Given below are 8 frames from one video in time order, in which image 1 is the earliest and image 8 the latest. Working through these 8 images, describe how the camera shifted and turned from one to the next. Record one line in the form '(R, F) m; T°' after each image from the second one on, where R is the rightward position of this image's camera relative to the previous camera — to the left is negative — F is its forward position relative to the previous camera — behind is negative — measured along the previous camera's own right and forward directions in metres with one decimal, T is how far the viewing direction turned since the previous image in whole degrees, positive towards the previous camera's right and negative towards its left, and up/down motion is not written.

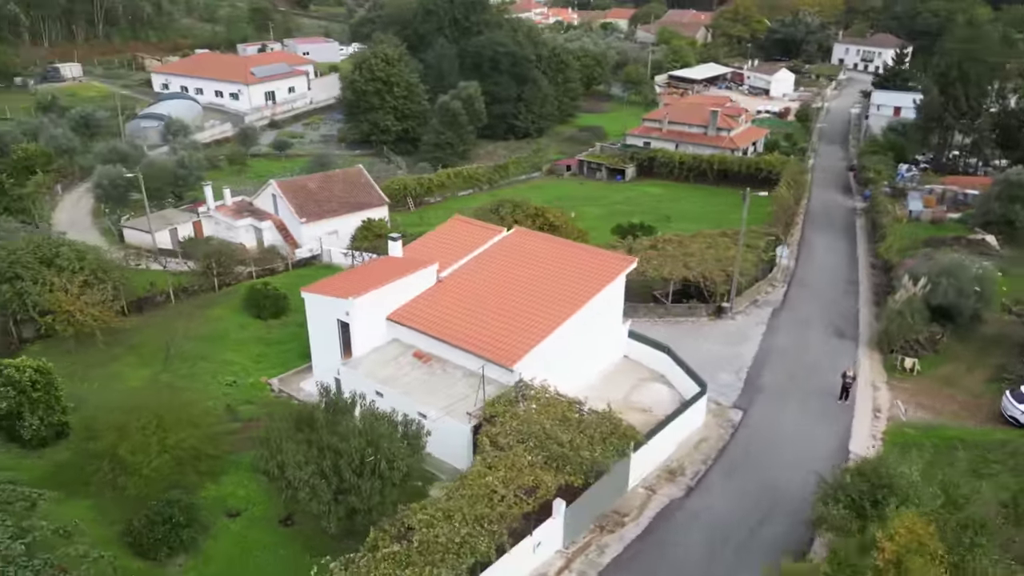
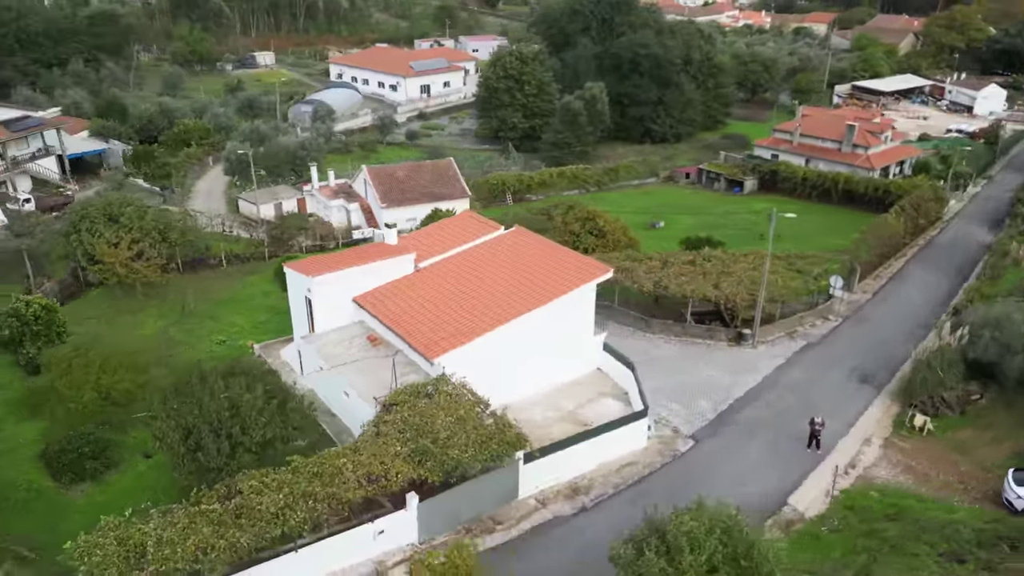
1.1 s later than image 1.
(+7.3, +0.9) m; -14°
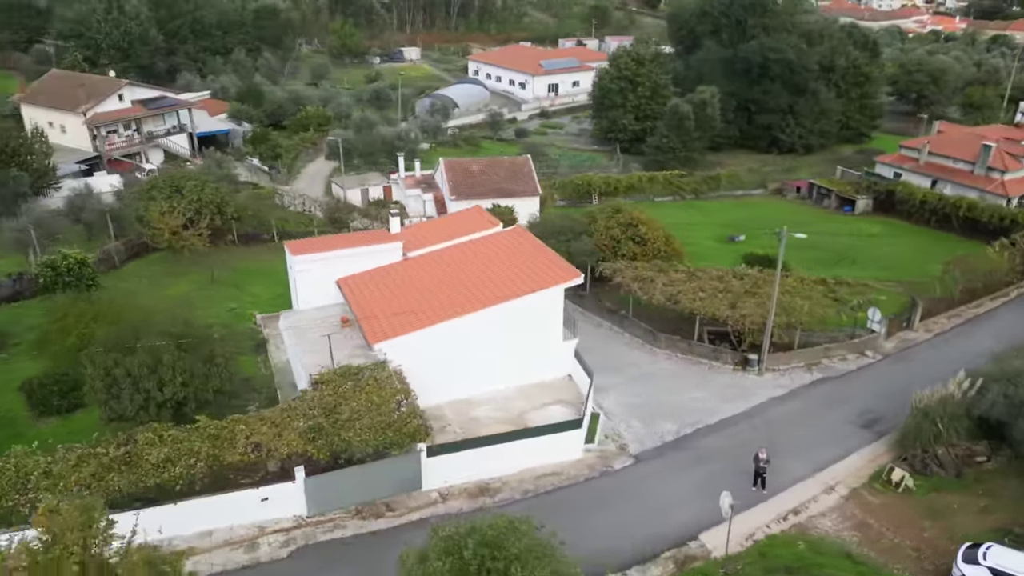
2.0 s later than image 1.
(+6.3, +0.7) m; -12°
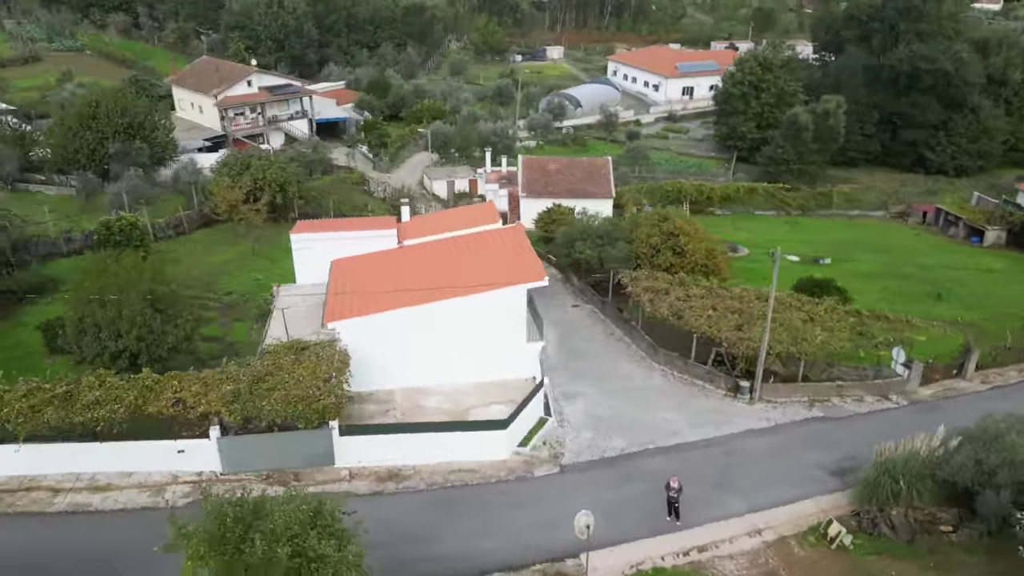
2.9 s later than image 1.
(+6.5, +0.7) m; -12°
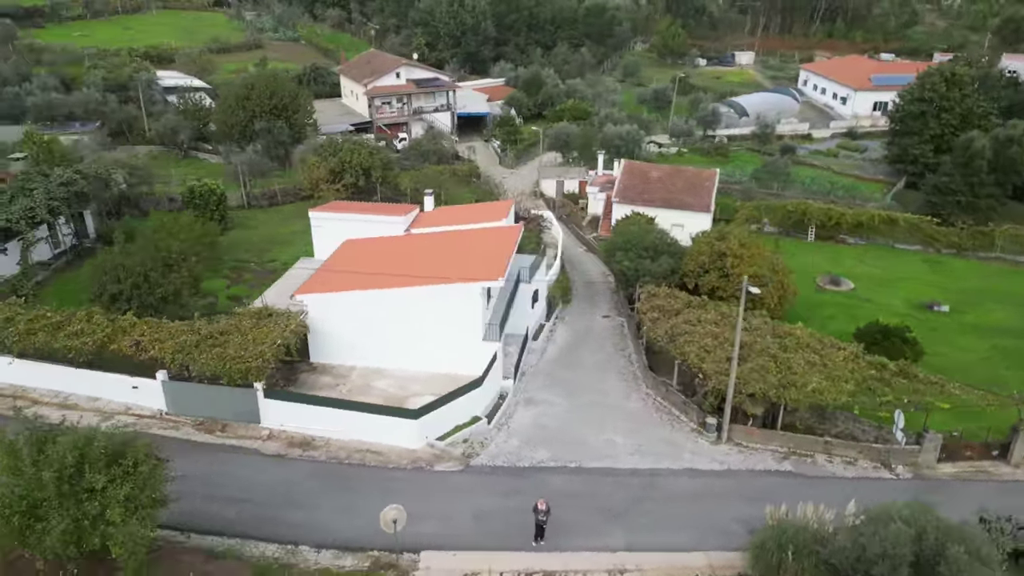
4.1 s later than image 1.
(+8.1, +1.2) m; -16°
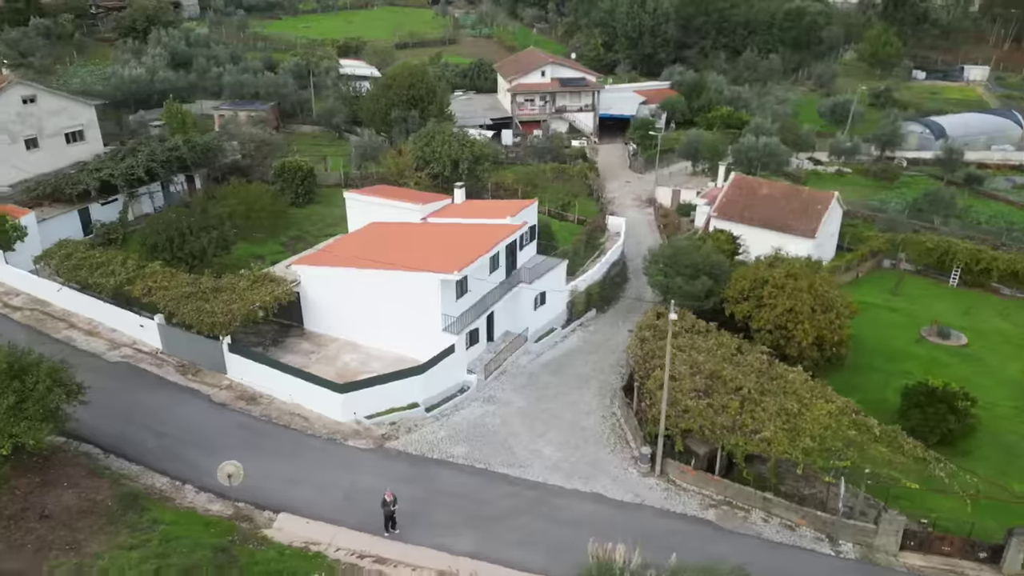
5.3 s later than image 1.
(+8.4, +1.3) m; -16°
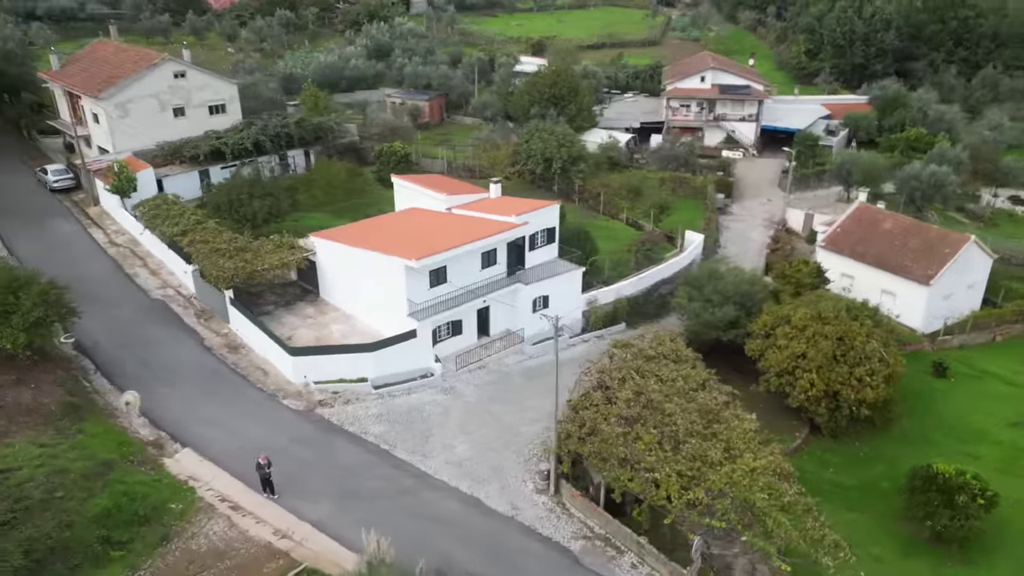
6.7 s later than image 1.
(+9.1, +1.5) m; -18°
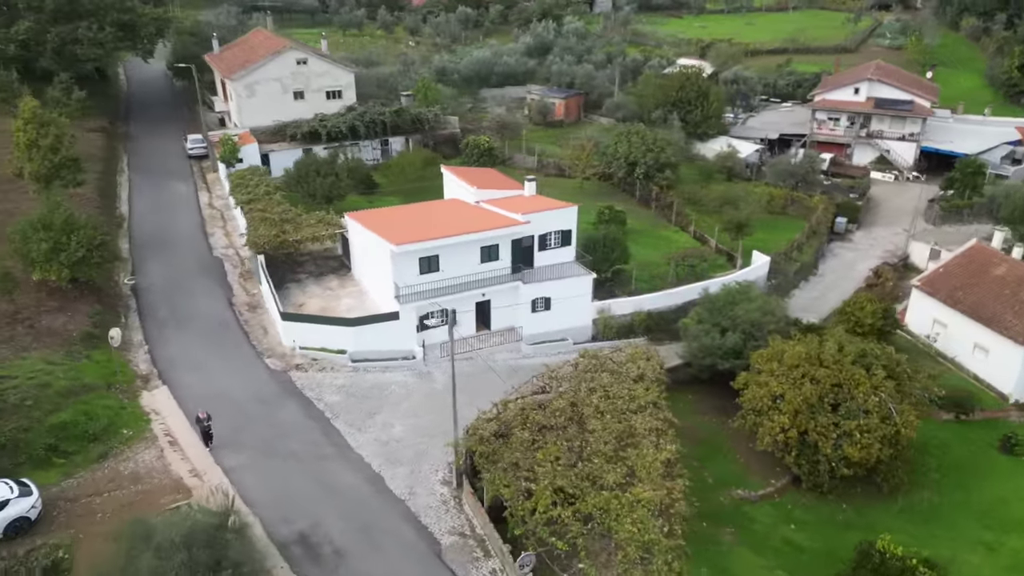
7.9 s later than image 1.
(+7.8, +1.0) m; -16°
